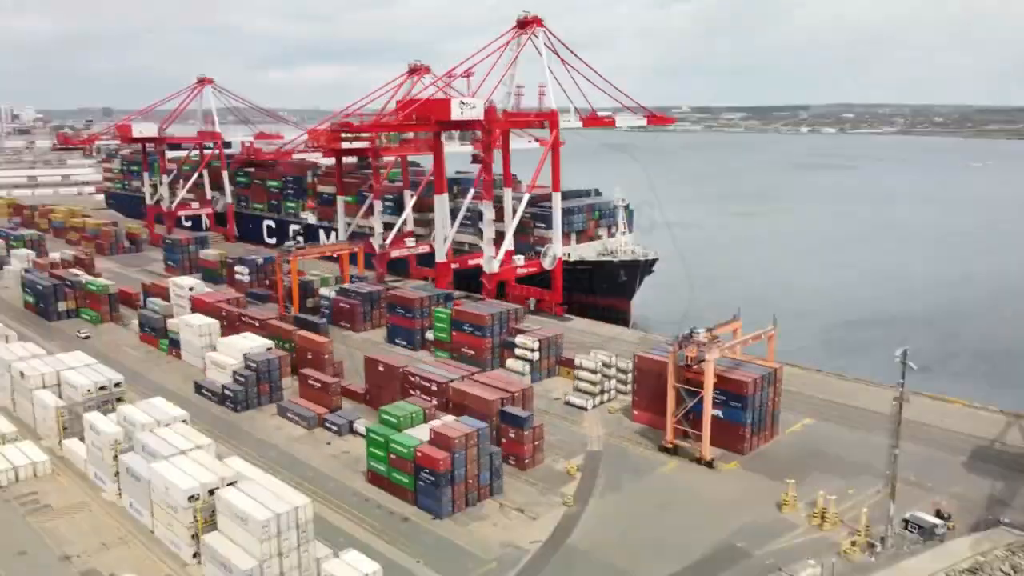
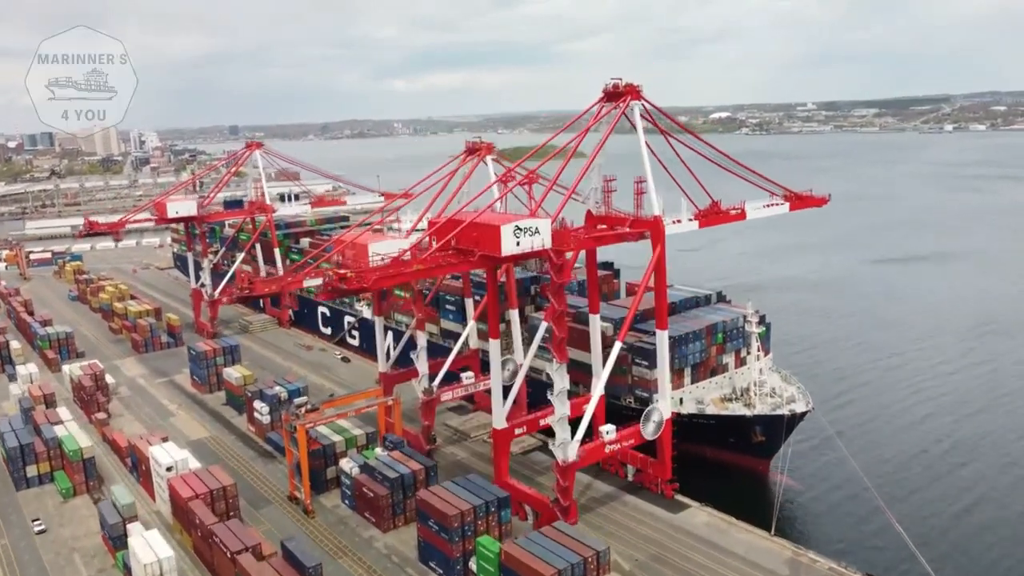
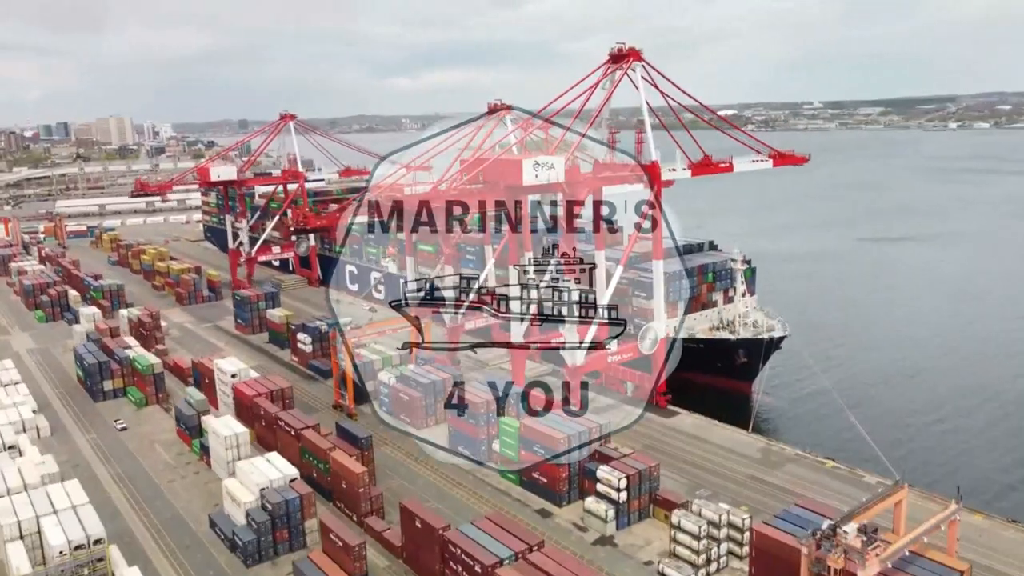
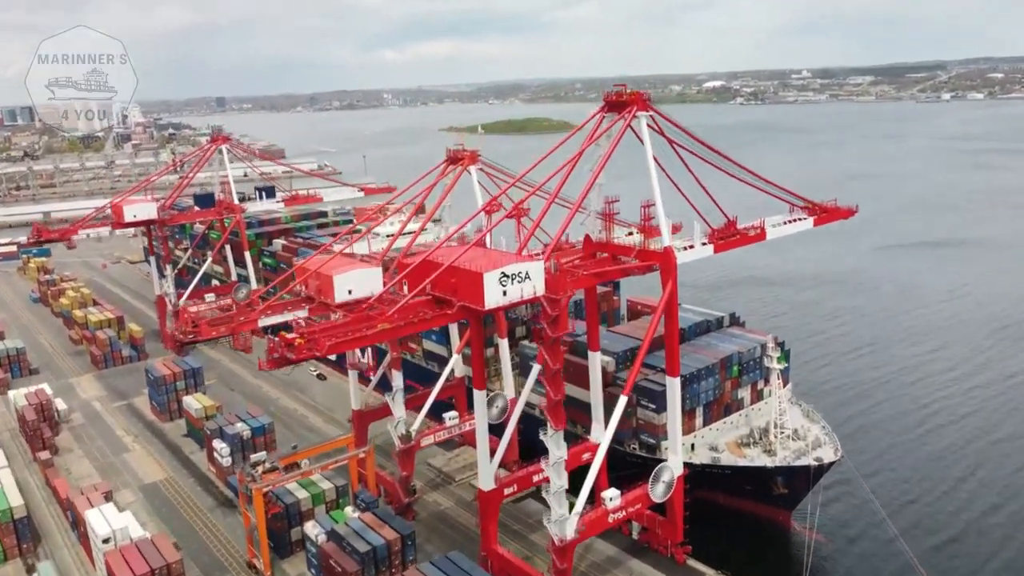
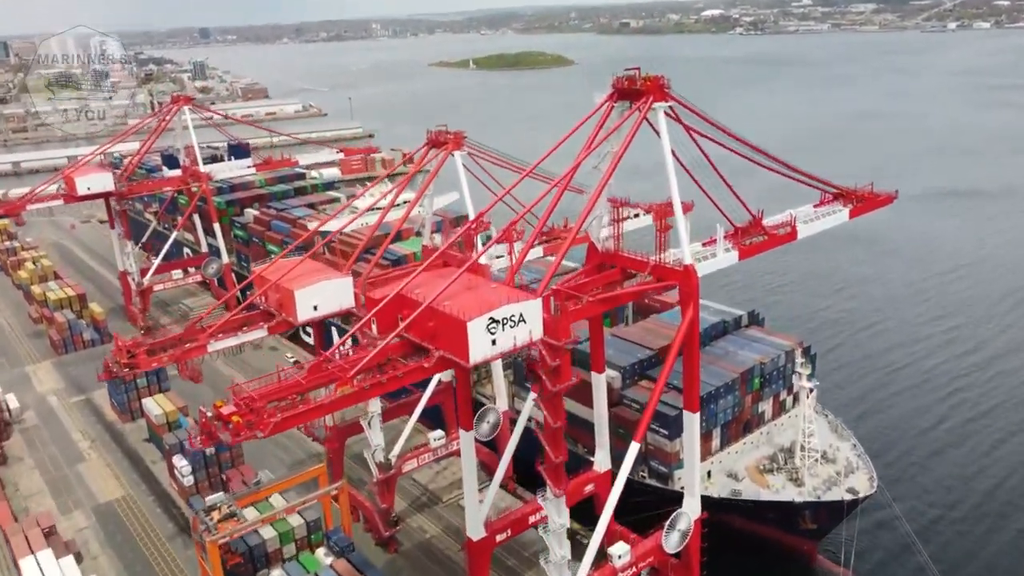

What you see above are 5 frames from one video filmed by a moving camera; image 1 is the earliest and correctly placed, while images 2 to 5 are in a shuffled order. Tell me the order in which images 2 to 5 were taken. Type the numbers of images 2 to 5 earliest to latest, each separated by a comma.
3, 2, 4, 5
